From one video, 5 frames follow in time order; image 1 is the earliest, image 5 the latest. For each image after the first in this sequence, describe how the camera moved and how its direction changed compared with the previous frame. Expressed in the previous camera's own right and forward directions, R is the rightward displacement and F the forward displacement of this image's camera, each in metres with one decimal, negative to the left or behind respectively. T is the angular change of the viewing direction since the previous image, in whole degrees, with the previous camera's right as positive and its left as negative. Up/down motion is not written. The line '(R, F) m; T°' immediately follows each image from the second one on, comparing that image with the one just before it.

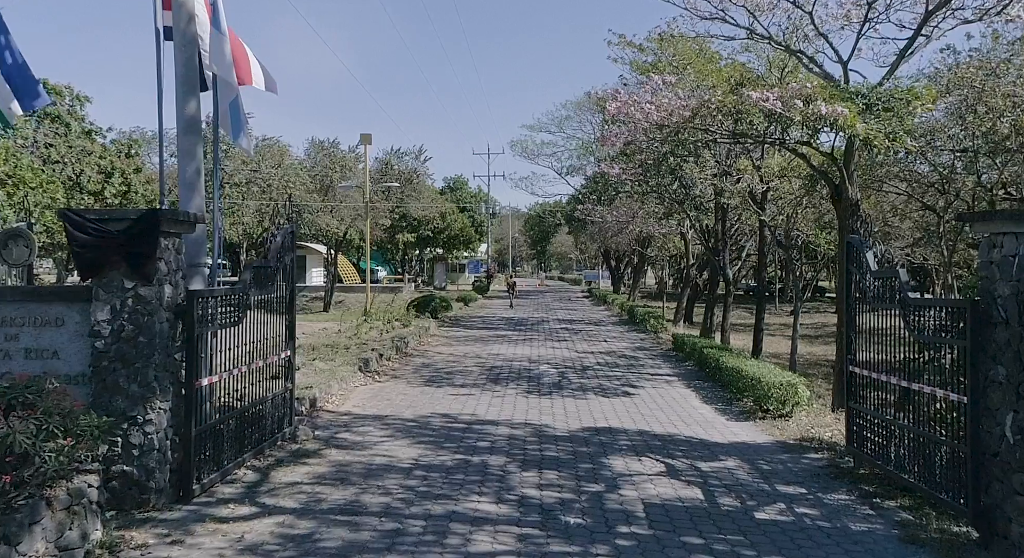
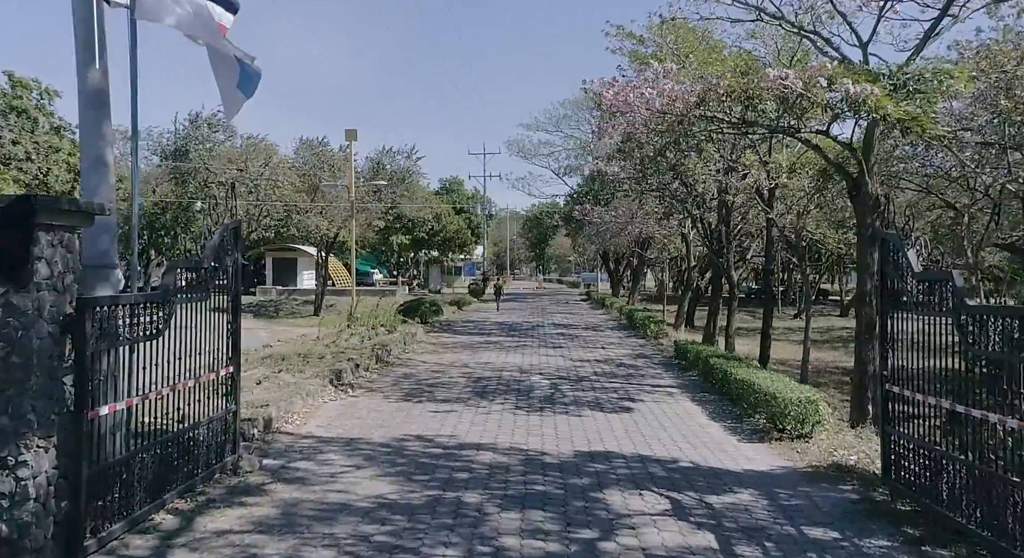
(+0.2, +1.2) m; 0°
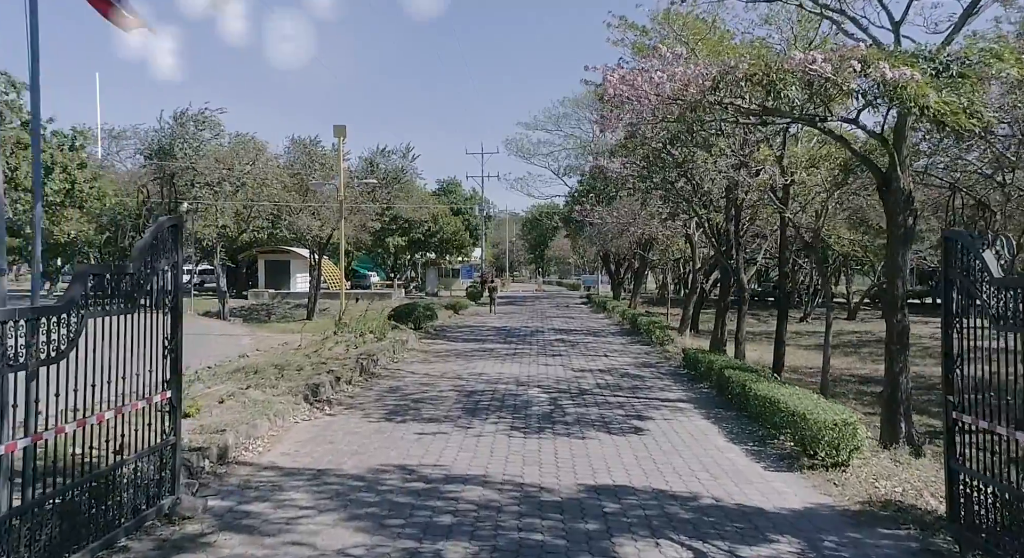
(+0.1, +1.2) m; 0°
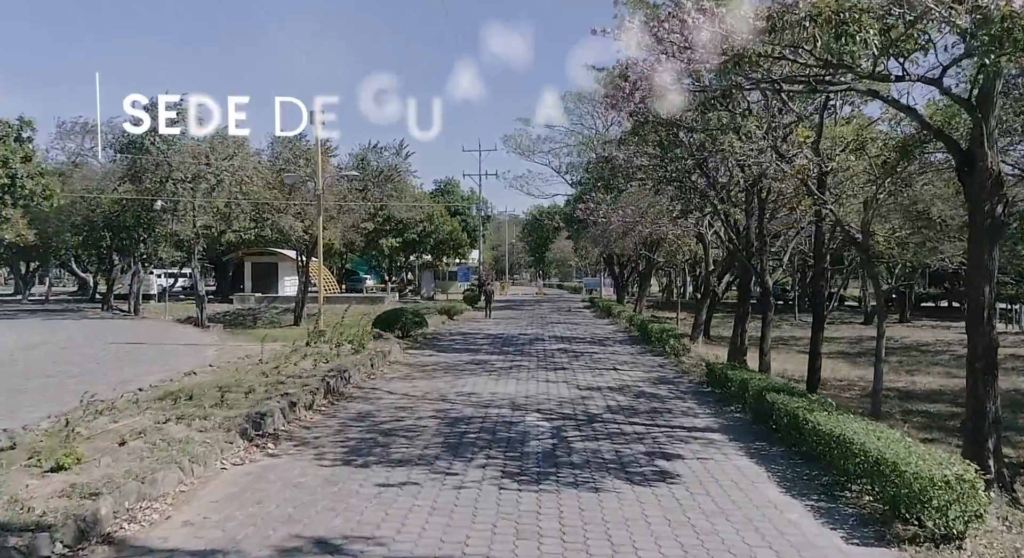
(+0.1, +2.2) m; 0°
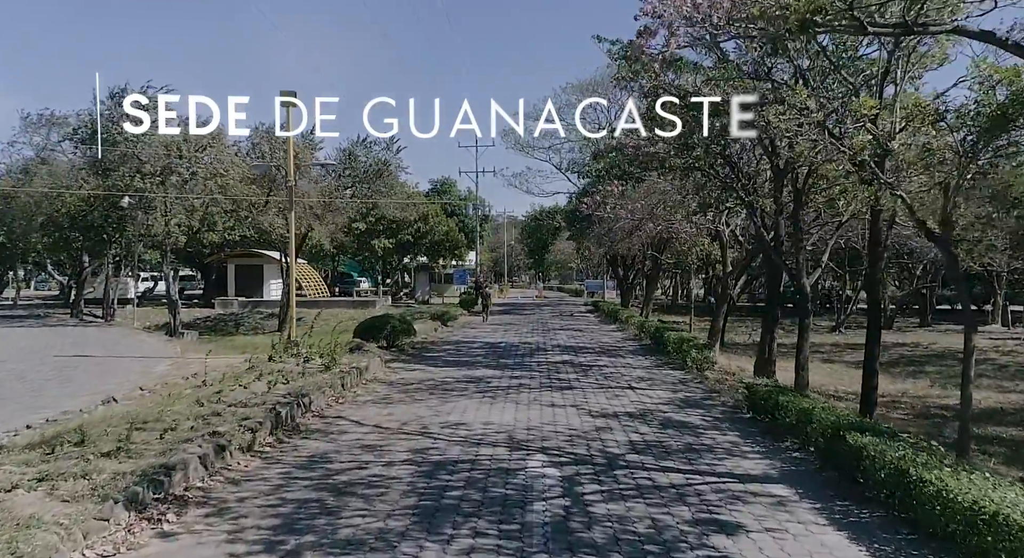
(0.0, +2.4) m; 0°
